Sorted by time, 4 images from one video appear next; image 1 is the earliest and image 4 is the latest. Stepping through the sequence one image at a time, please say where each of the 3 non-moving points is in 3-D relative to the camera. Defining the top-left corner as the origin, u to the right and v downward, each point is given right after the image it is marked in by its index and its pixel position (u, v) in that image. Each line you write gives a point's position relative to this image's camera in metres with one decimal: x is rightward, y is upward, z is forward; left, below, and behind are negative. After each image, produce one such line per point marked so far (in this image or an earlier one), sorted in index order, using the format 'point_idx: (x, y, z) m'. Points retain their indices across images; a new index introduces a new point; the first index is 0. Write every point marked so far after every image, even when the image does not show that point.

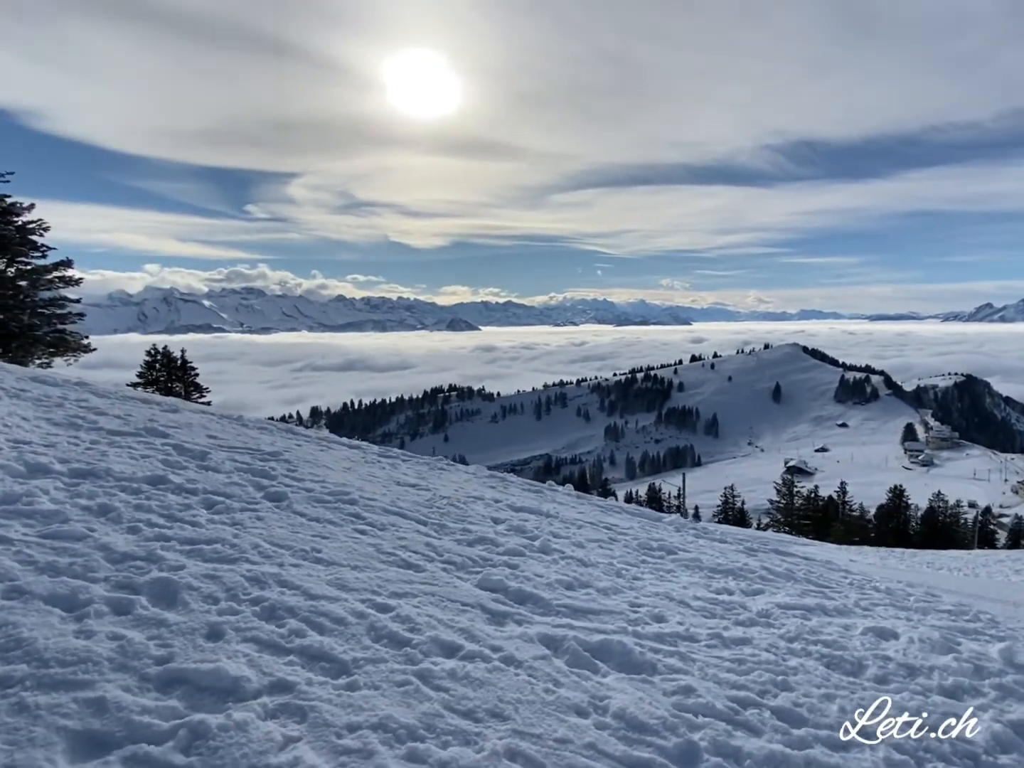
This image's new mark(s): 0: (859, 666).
0: (+3.2, -2.6, +5.9) m
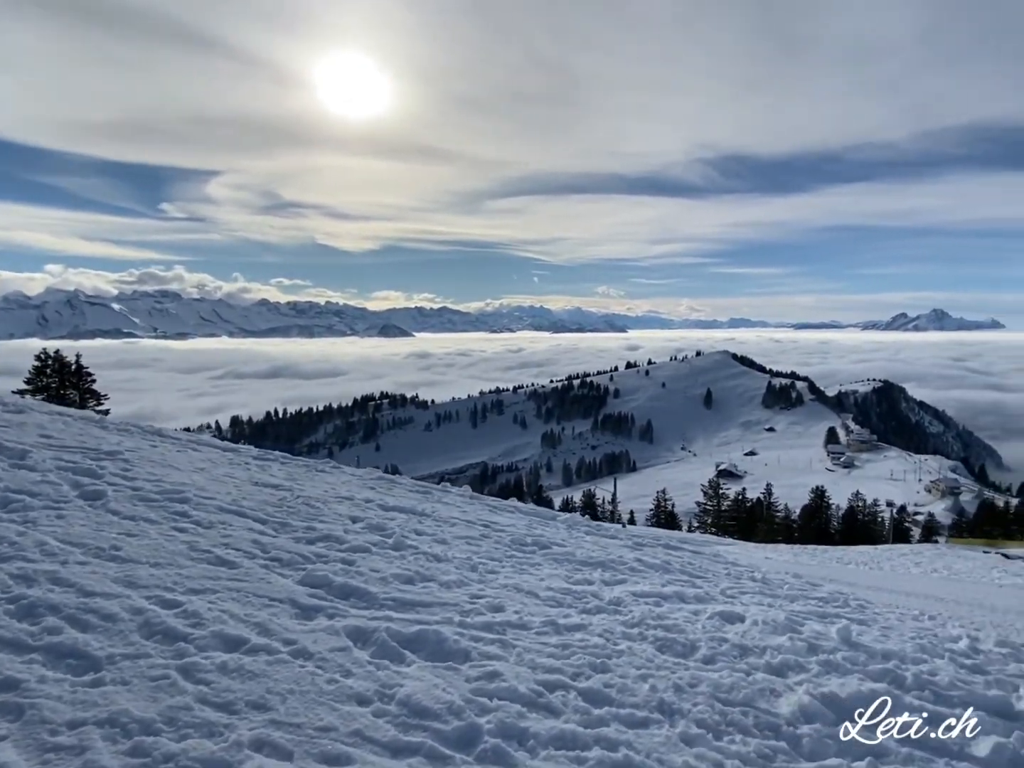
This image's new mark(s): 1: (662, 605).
0: (+1.7, -2.5, +6.0) m
1: (+1.7, -2.5, +7.1) m
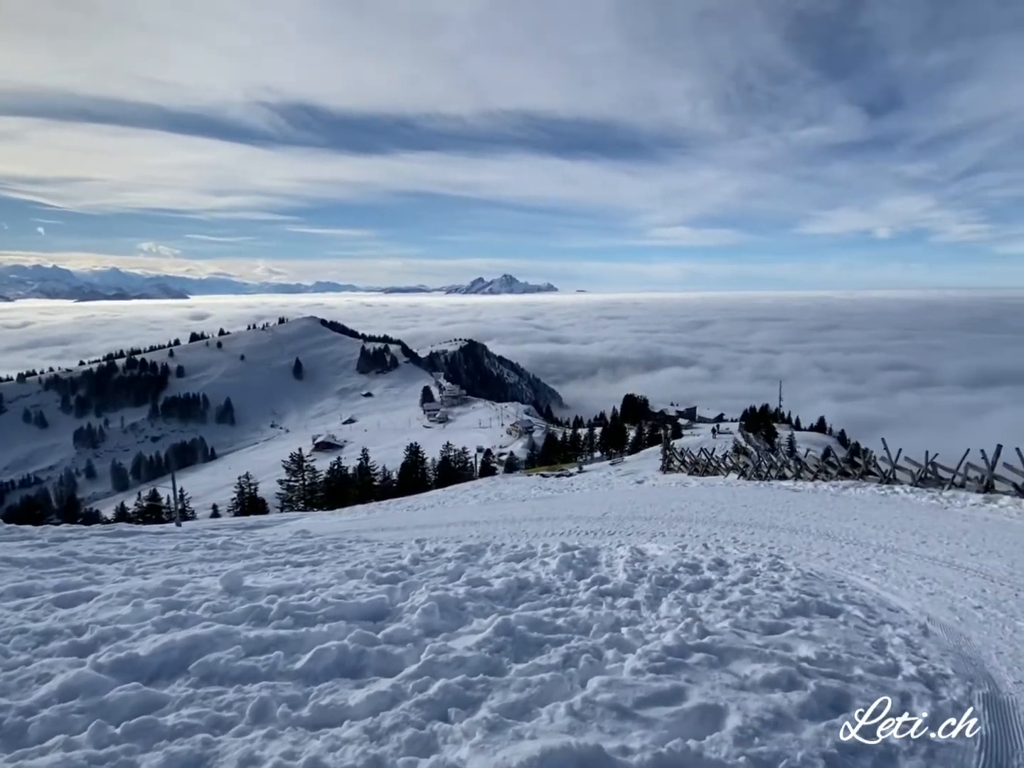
0: (-4.1, -1.9, +4.5) m
1: (-4.6, -1.9, +5.4) m
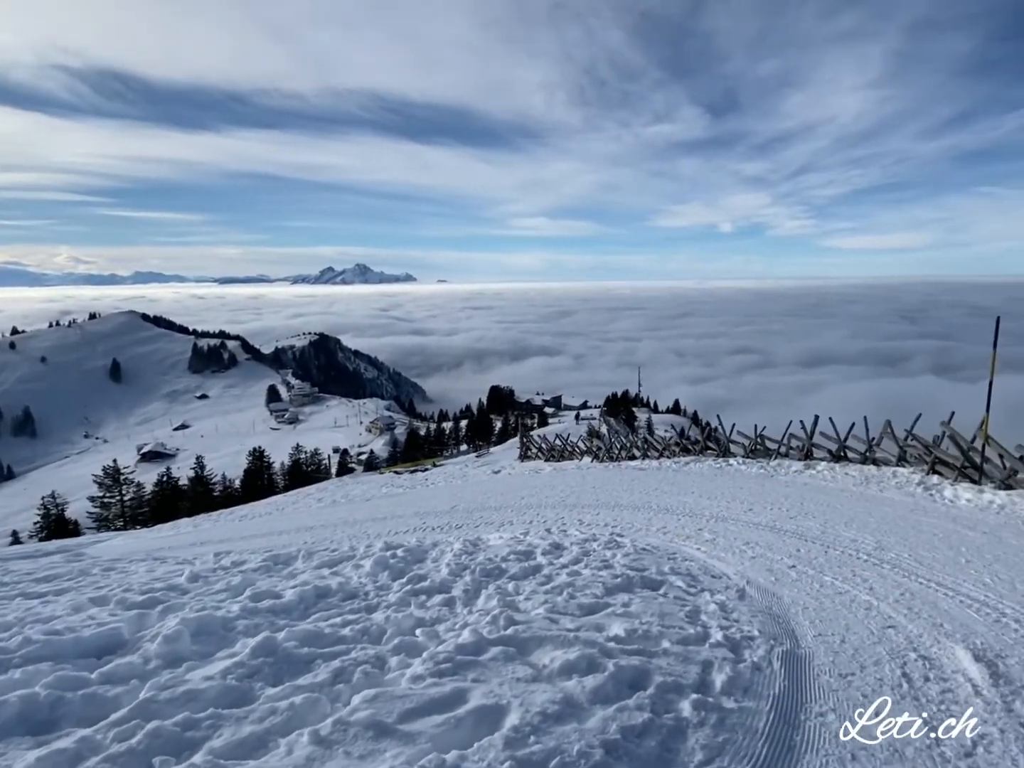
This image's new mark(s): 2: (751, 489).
0: (-5.7, -1.9, +2.9) m
1: (-6.4, -1.9, +3.7) m
2: (+7.1, -3.1, +18.8) m
